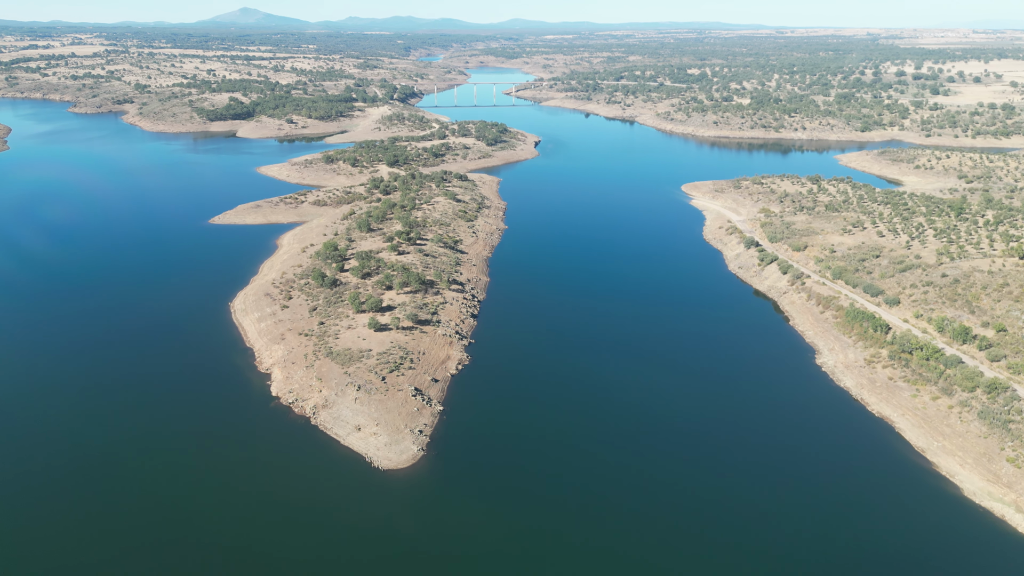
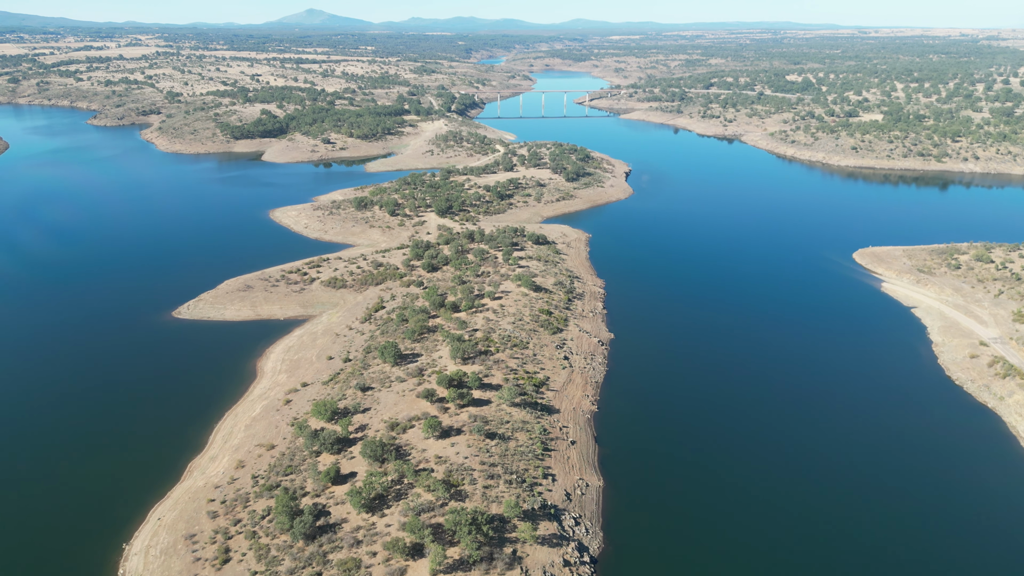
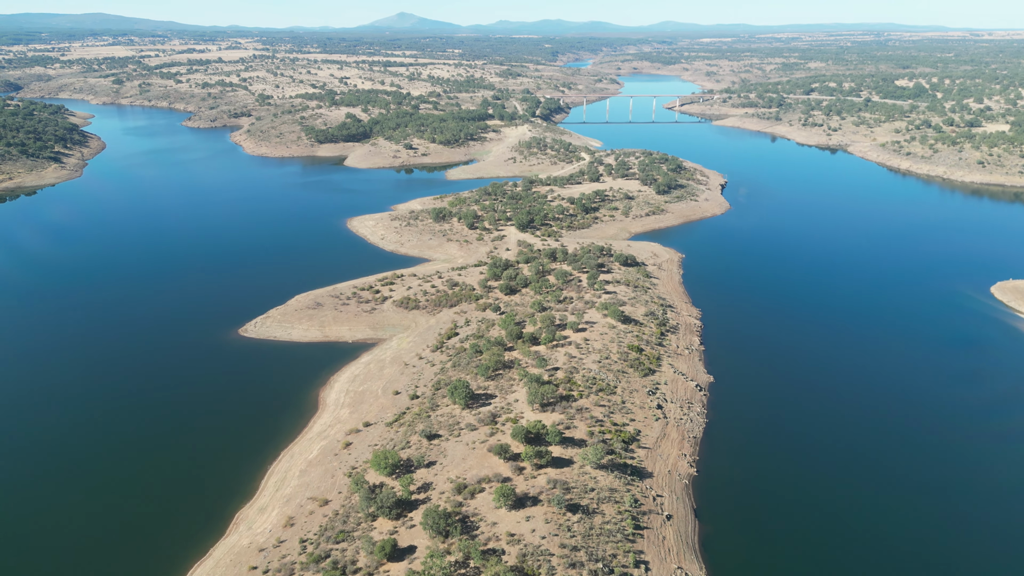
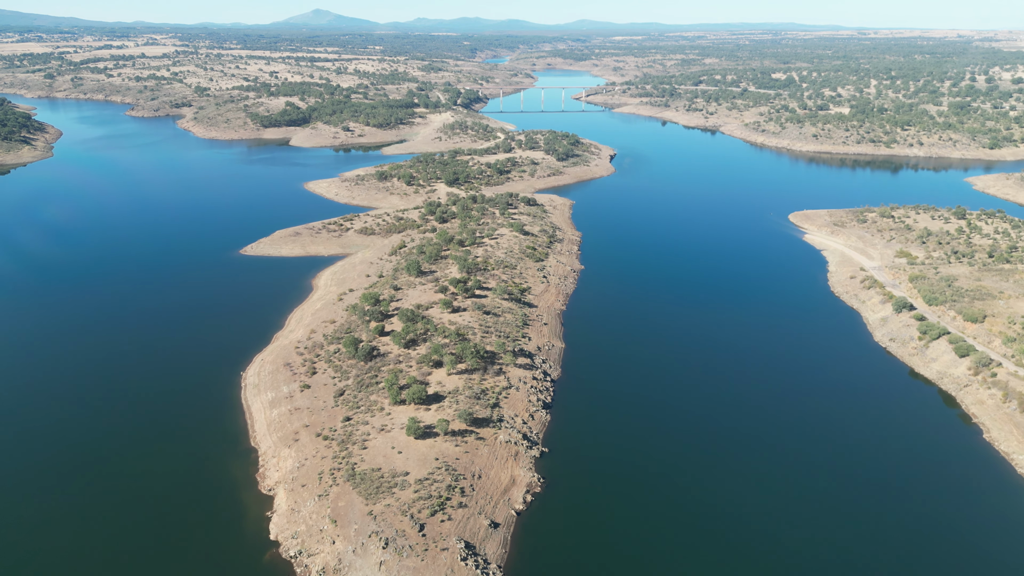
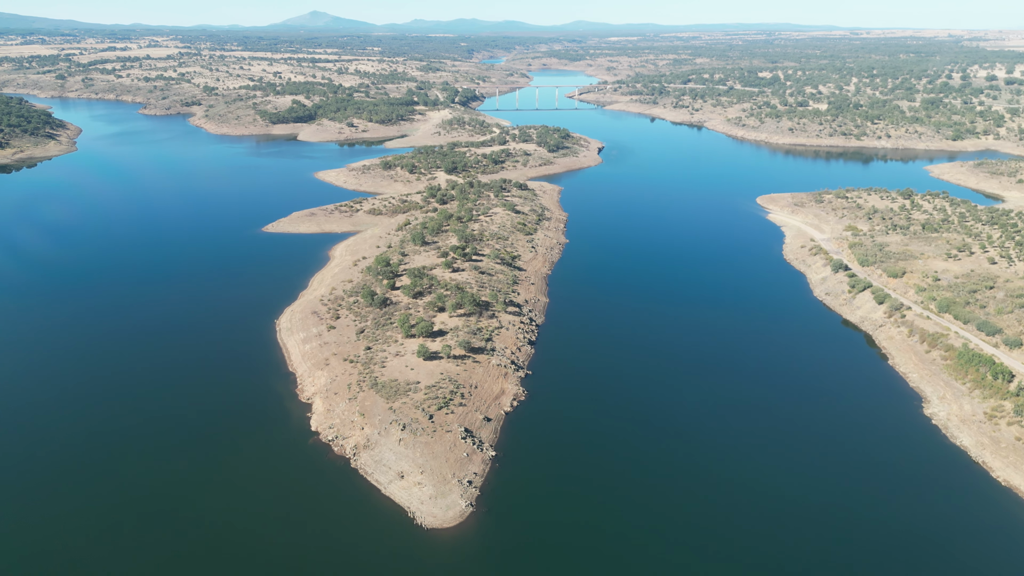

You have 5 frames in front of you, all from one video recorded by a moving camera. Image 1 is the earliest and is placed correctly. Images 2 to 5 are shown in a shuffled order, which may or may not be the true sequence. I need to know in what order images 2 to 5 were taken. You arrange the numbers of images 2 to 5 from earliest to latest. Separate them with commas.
5, 4, 2, 3
